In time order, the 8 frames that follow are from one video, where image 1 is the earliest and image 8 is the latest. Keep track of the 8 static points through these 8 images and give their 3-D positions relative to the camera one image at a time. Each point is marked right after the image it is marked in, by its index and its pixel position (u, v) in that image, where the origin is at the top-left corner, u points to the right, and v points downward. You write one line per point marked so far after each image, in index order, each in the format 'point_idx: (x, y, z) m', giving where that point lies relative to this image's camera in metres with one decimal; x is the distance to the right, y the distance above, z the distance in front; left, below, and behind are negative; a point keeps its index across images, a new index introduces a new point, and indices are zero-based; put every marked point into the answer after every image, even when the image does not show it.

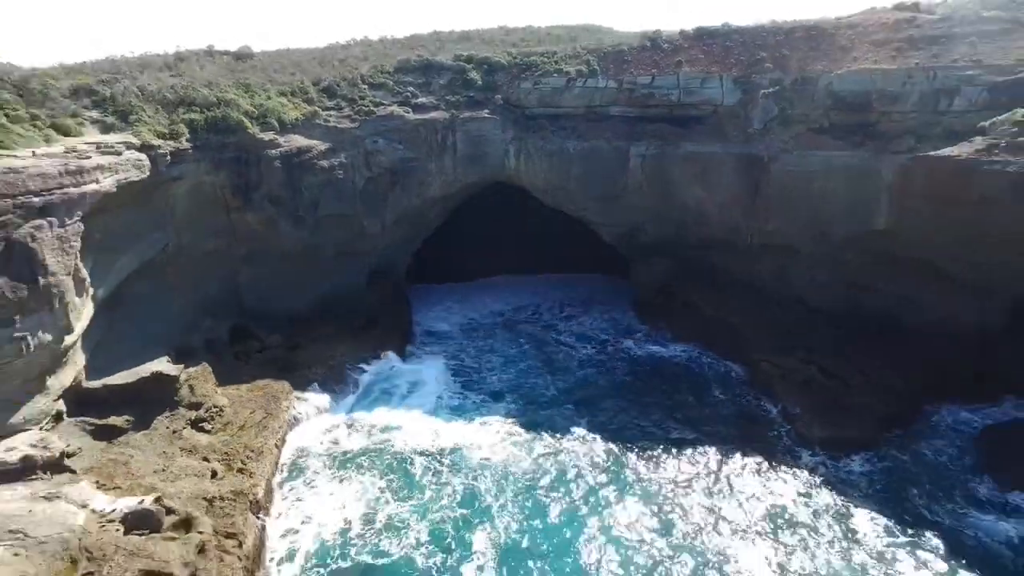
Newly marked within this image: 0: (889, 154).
0: (+10.7, +3.8, +16.3) m
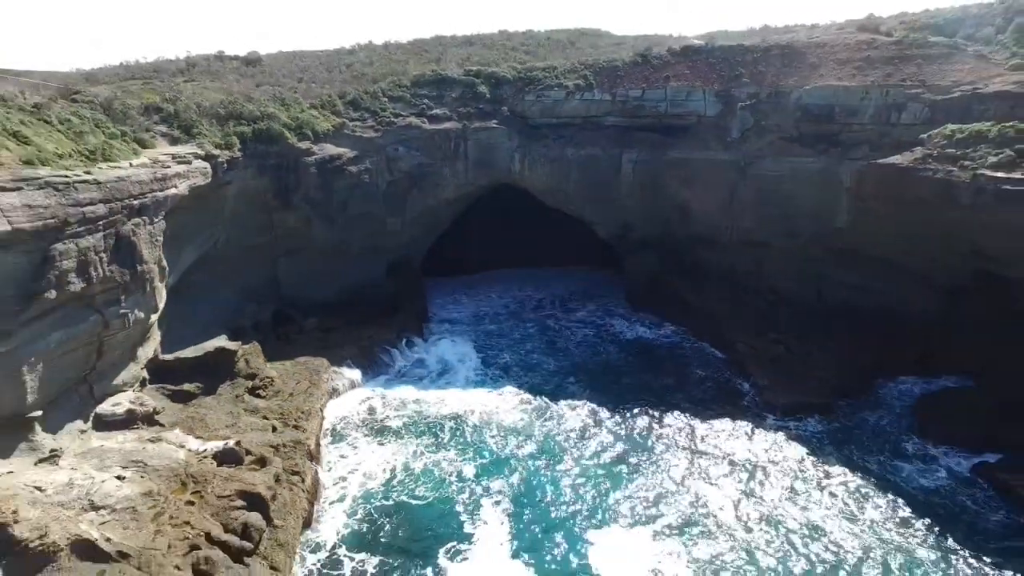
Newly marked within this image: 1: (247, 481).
0: (+10.9, +4.2, +18.9) m
1: (-5.2, -3.8, +11.5) m
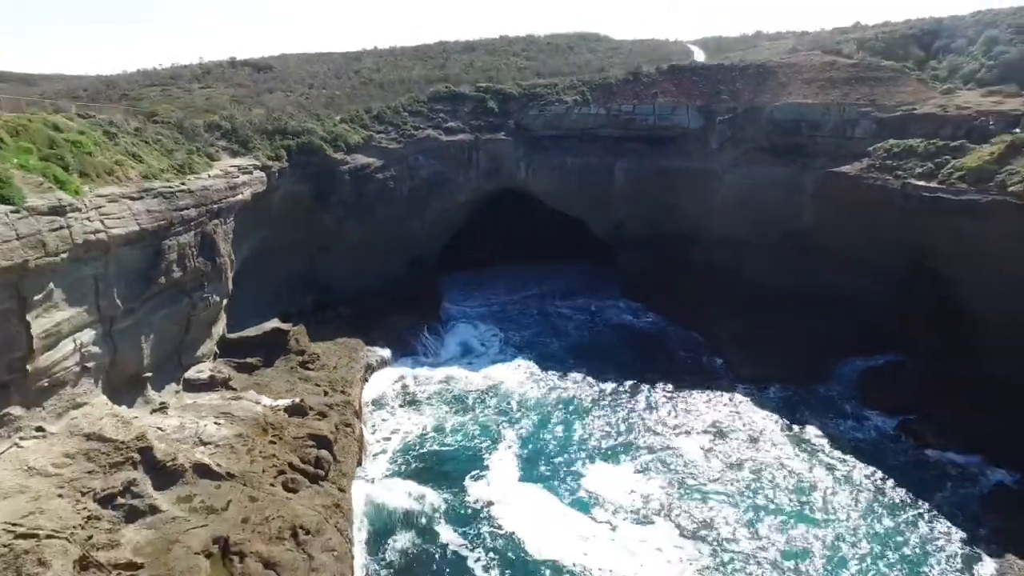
0: (+11.2, +4.5, +22.0) m
1: (-4.9, -3.4, +14.6) m
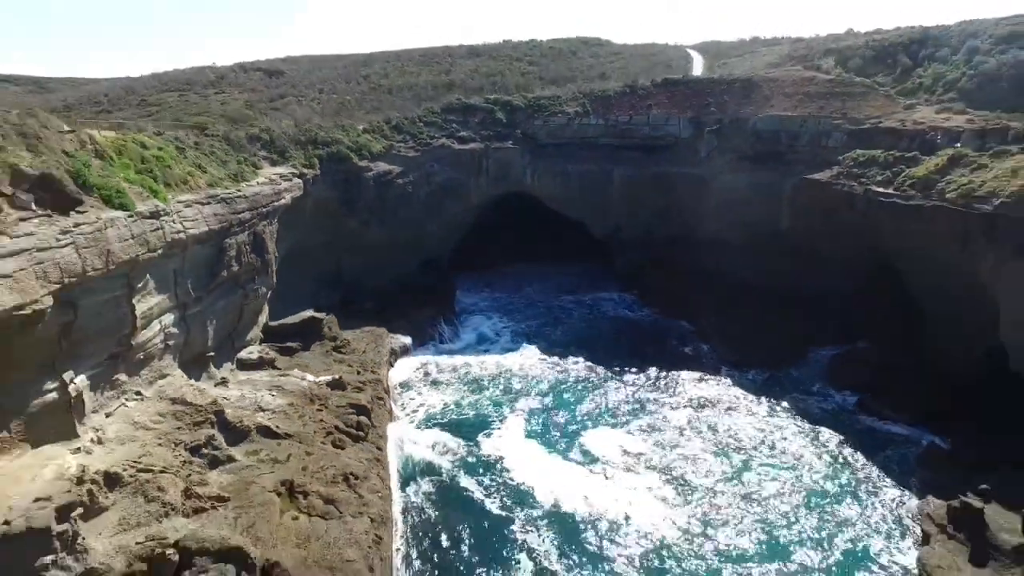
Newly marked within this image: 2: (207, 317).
0: (+11.5, +4.7, +24.5) m
1: (-4.6, -3.2, +17.1) m
2: (-8.6, -0.8, +16.6) m
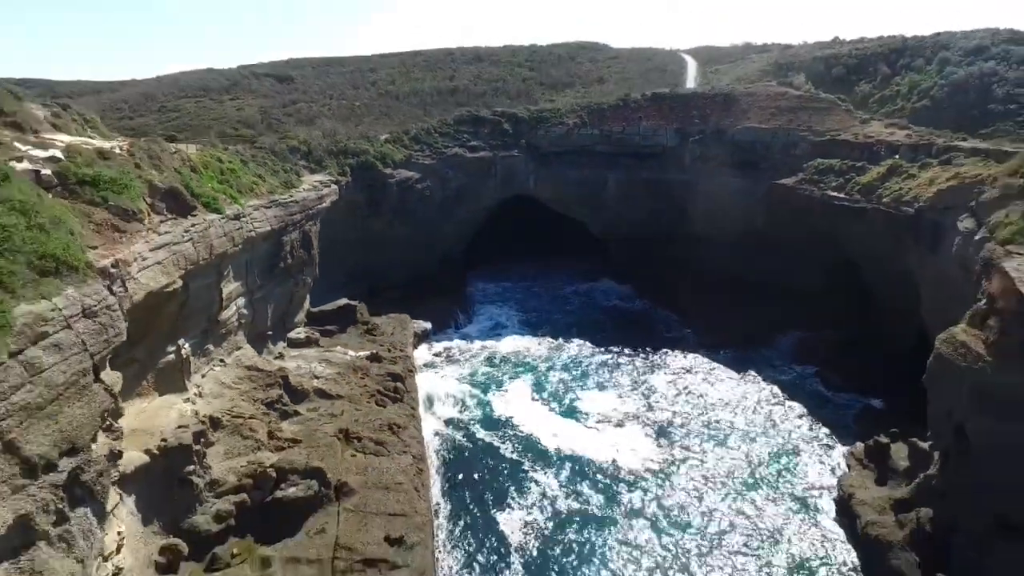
0: (+11.8, +5.1, +27.9) m
1: (-4.3, -2.8, +20.5) m
2: (-8.3, -0.5, +20.0) m
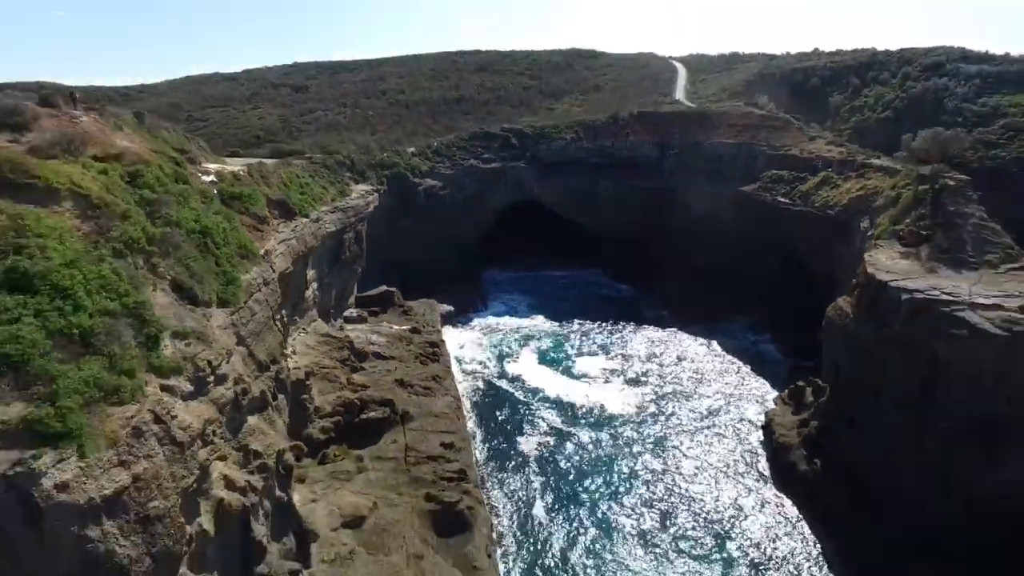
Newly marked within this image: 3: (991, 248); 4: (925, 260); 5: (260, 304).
0: (+12.2, +5.7, +33.5) m
1: (-3.8, -2.3, +26.0) m
2: (-7.8, +0.1, +25.5) m
3: (+13.1, +1.0, +16.1) m
4: (+11.4, +0.8, +16.3) m
5: (-5.9, -0.4, +13.7) m
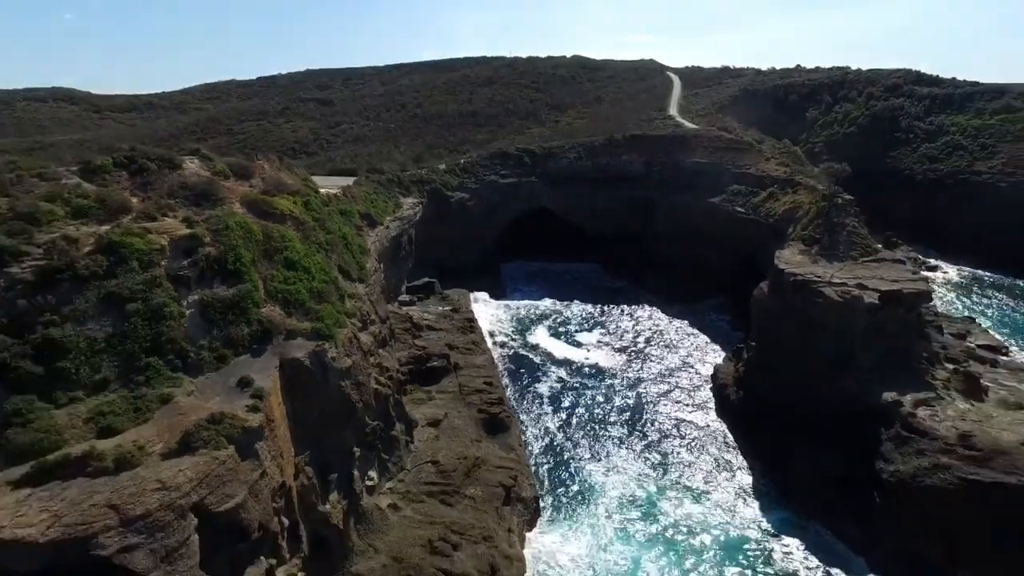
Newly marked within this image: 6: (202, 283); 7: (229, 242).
0: (+13.2, +6.3, +41.2) m
1: (-2.9, -1.7, +33.9) m
2: (-6.9, +0.6, +33.4) m
3: (+14.0, +1.6, +23.9) m
4: (+12.3, +1.4, +24.1) m
5: (-5.0, +0.2, +21.6) m
6: (-7.4, +0.1, +14.3) m
7: (-7.2, +1.1, +15.1) m
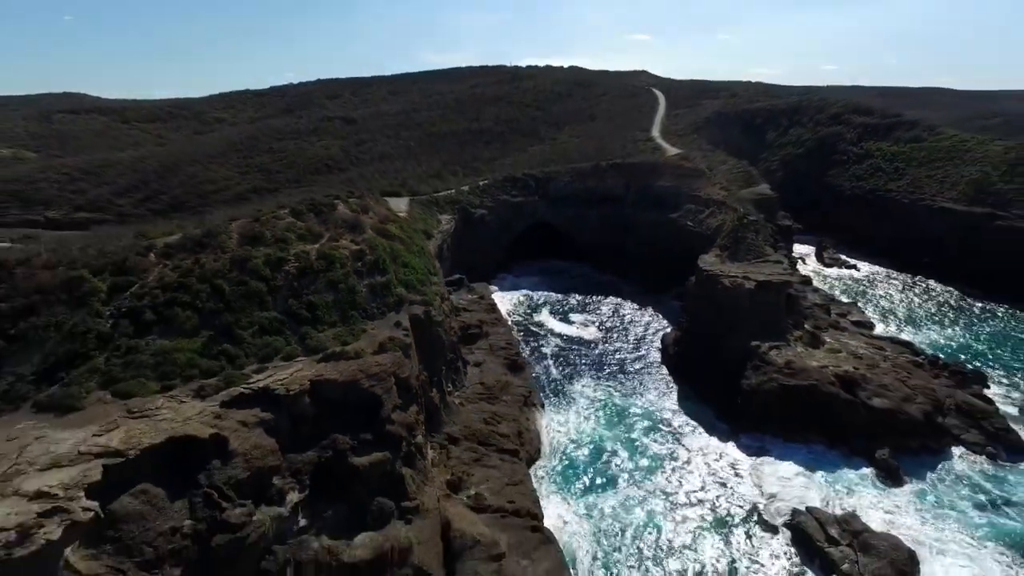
0: (+14.0, +6.8, +53.7) m
1: (-2.0, -1.2, +46.3) m
2: (-6.0, +1.1, +45.8) m
3: (+14.8, +2.1, +36.4) m
4: (+13.1, +1.9, +36.6) m
5: (-4.2, +0.7, +34.0) m
6: (-6.6, +0.6, +26.7) m
7: (-6.3, +1.6, +27.5) m
